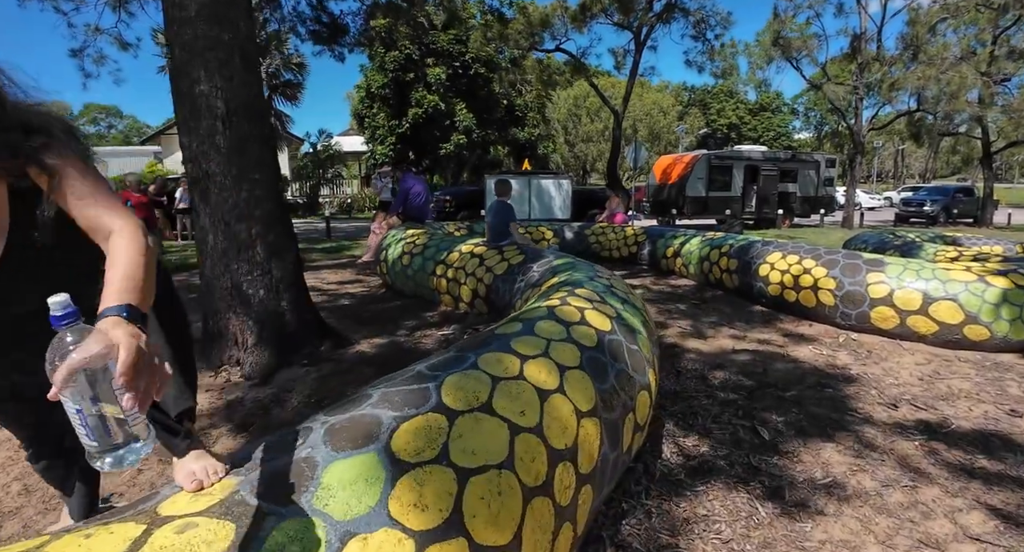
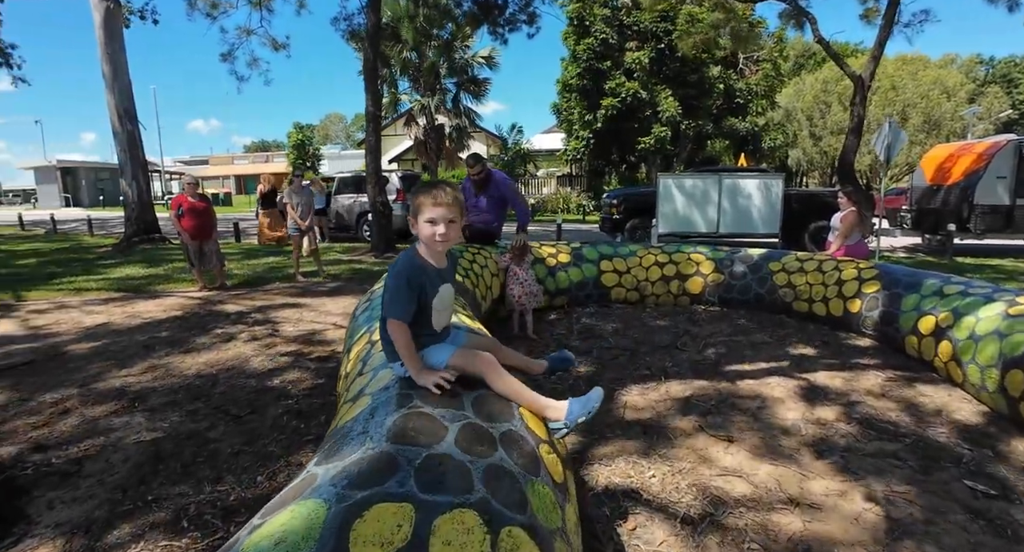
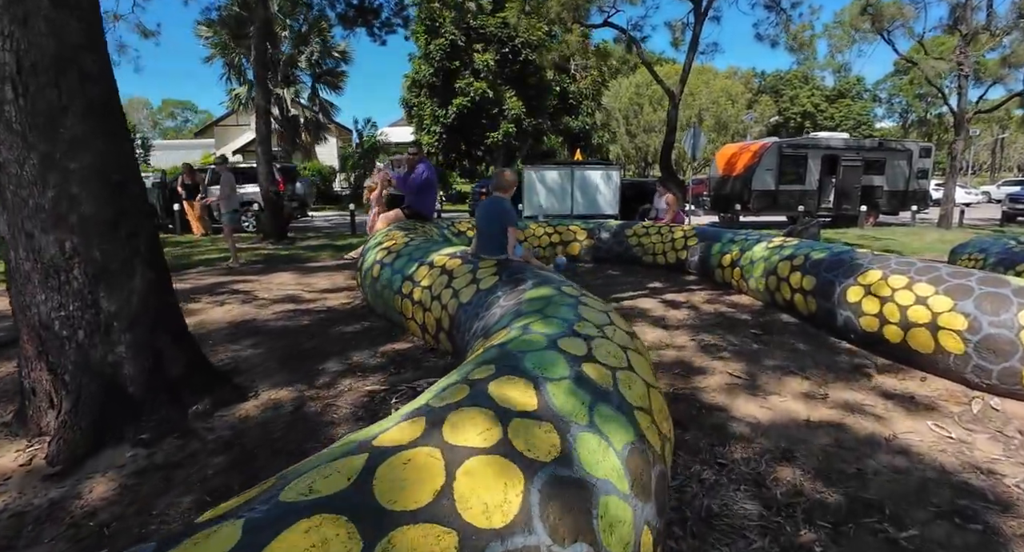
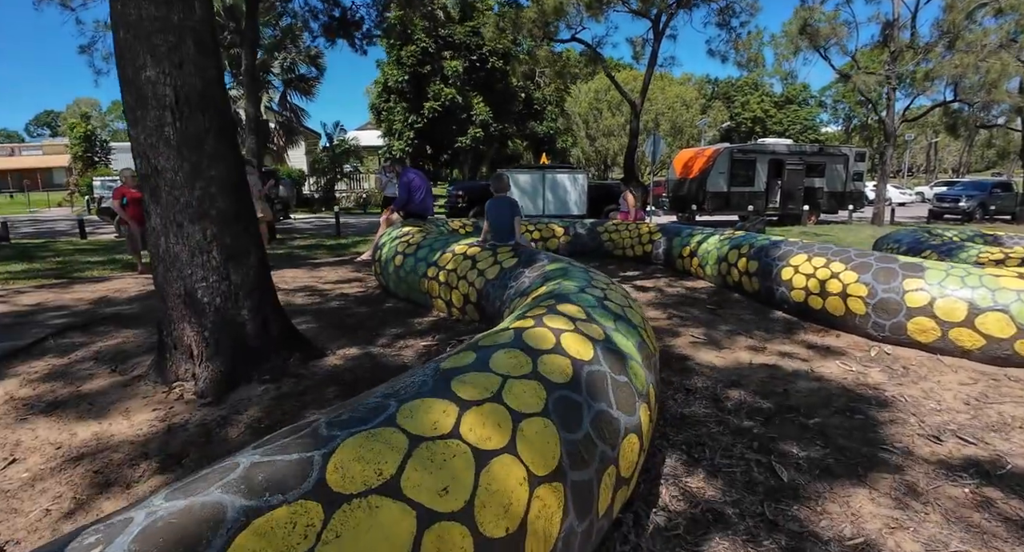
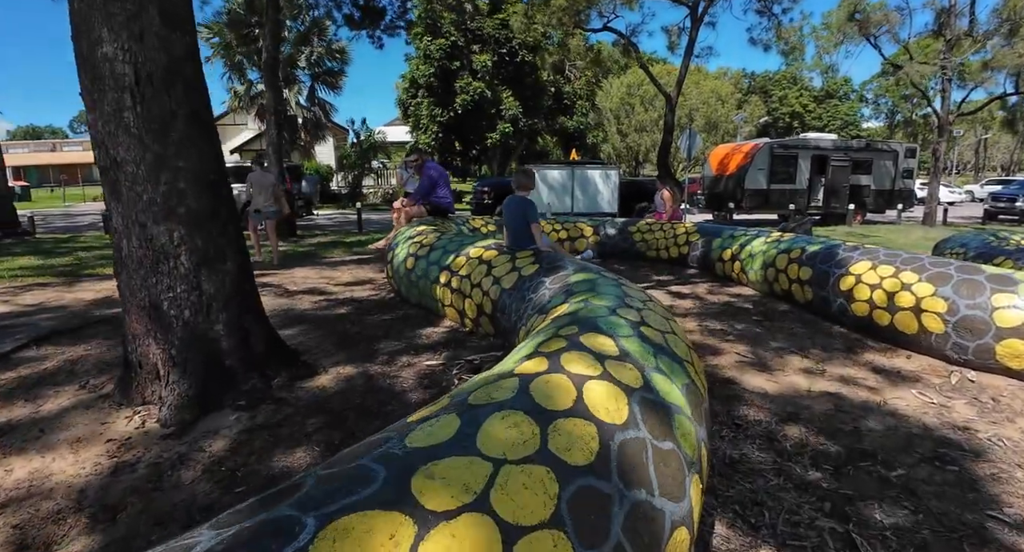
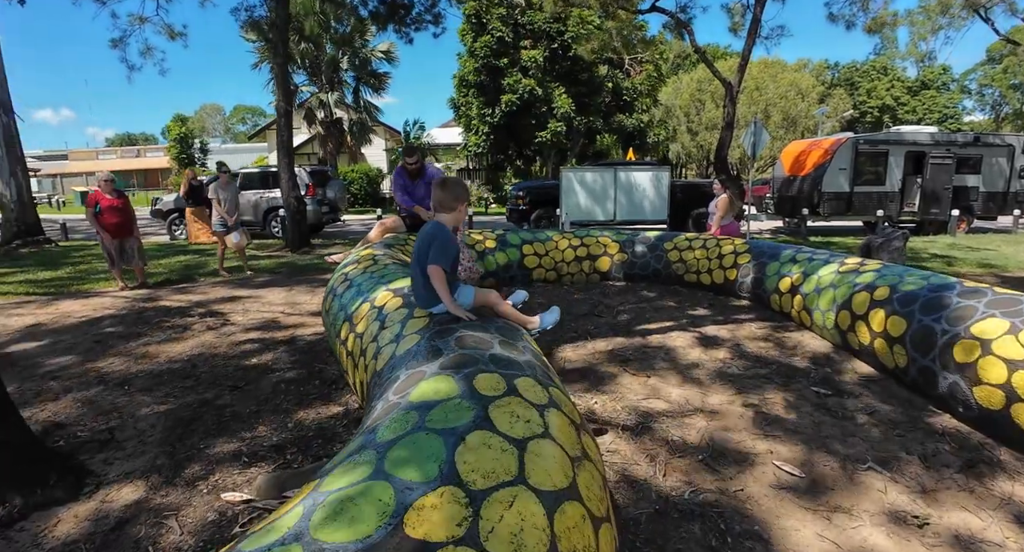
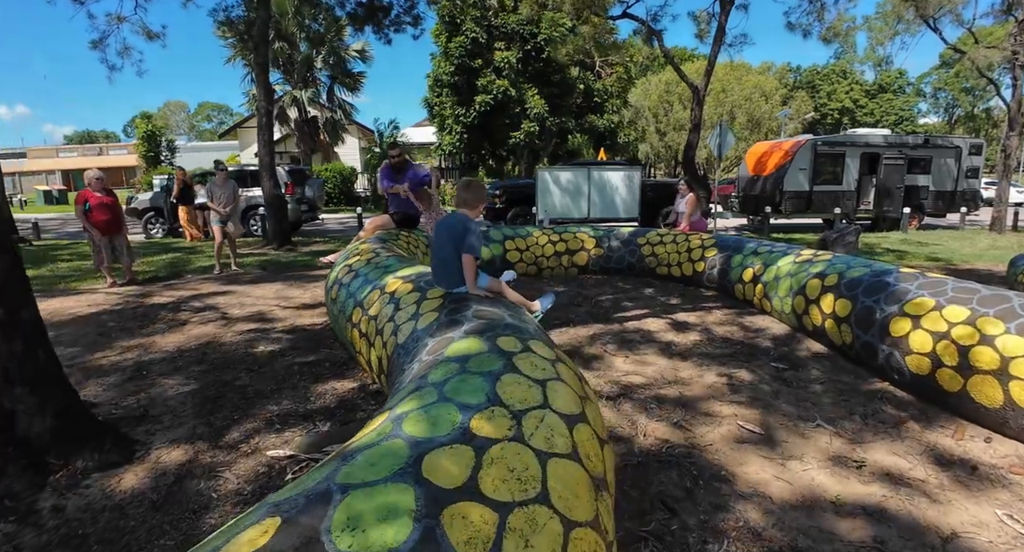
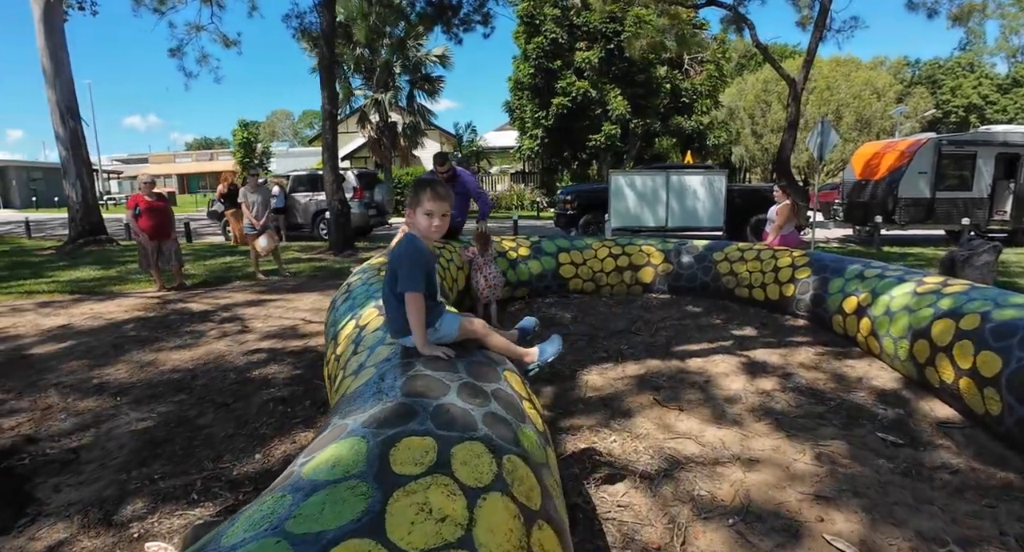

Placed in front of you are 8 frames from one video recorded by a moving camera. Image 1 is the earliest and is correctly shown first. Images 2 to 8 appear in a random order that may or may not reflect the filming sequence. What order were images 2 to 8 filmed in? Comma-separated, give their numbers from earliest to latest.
4, 5, 3, 7, 6, 8, 2
